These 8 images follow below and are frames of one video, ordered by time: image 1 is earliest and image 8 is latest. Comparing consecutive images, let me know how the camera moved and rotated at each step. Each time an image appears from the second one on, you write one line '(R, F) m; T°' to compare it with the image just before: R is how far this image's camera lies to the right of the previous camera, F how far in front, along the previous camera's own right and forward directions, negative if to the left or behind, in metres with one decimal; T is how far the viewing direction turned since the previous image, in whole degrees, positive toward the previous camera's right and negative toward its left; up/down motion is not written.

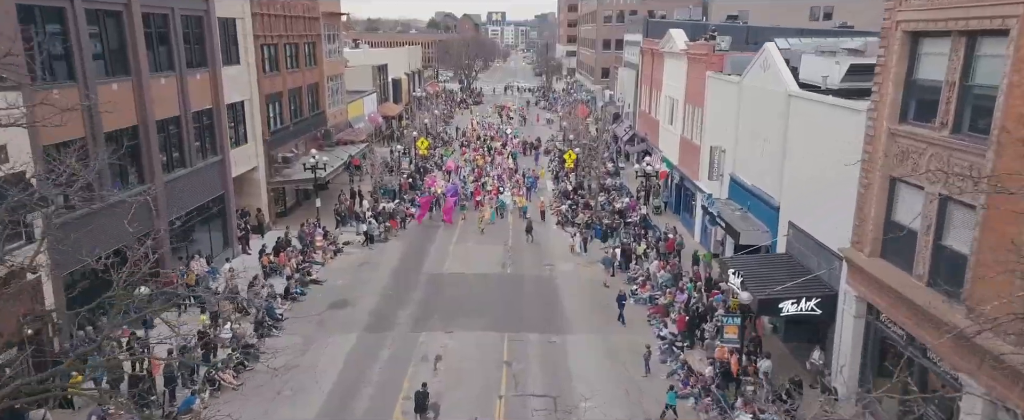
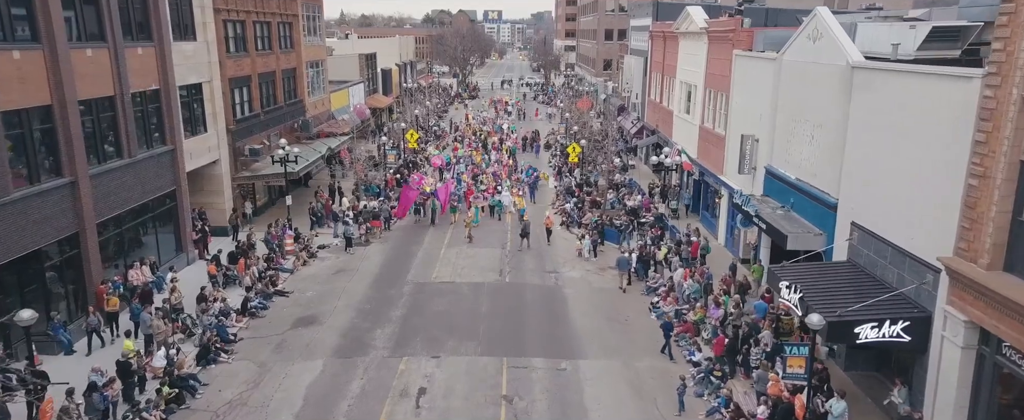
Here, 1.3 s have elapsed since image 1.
(-0.1, +4.2) m; 0°
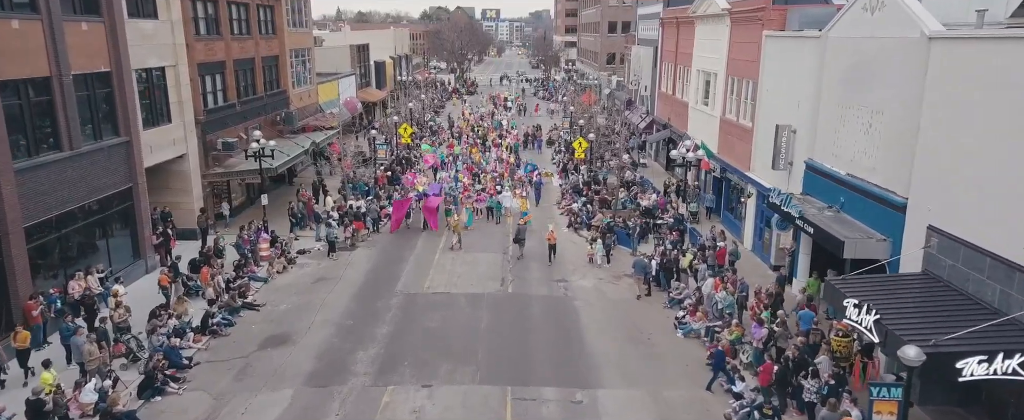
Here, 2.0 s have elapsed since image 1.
(-0.2, +3.2) m; 0°
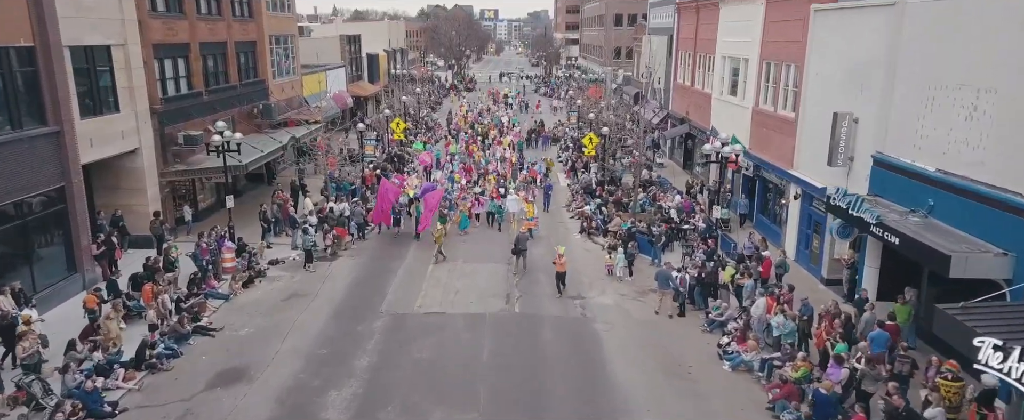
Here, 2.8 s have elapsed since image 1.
(-0.2, +3.7) m; 0°
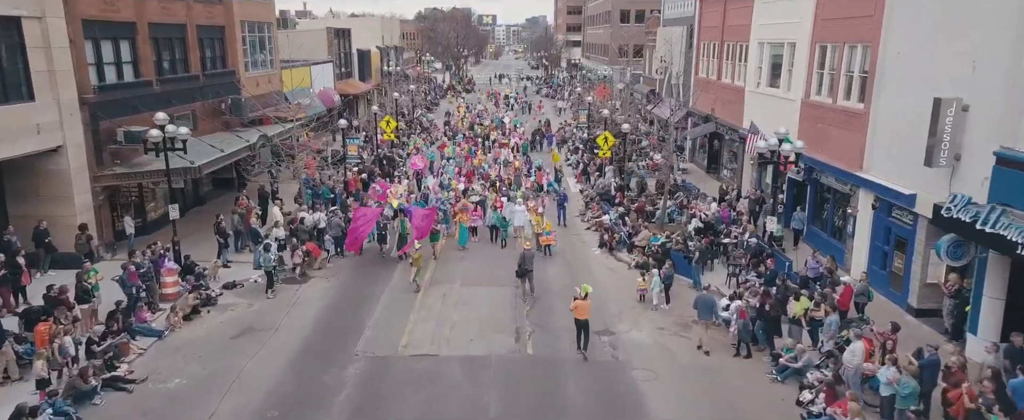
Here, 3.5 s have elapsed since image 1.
(-0.3, +4.3) m; 0°
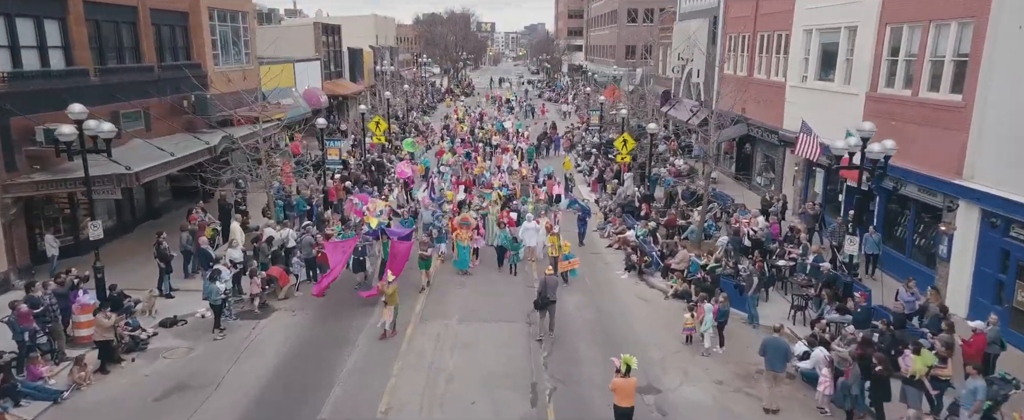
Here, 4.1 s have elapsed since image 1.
(-0.3, +3.9) m; 0°
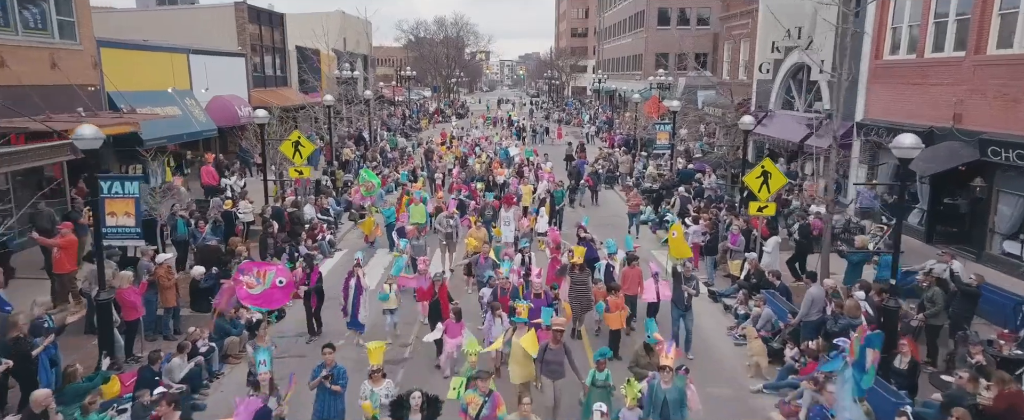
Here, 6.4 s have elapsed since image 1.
(-0.7, +14.4) m; 0°
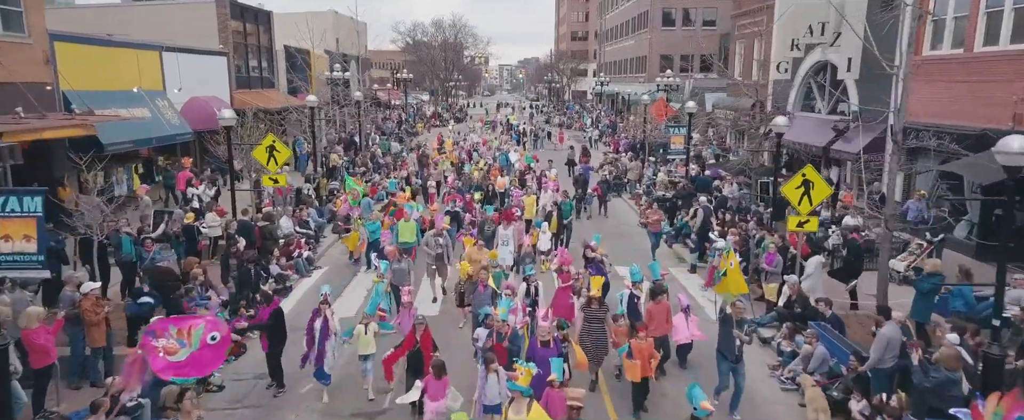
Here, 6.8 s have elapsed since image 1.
(0.0, +2.1) m; 0°
